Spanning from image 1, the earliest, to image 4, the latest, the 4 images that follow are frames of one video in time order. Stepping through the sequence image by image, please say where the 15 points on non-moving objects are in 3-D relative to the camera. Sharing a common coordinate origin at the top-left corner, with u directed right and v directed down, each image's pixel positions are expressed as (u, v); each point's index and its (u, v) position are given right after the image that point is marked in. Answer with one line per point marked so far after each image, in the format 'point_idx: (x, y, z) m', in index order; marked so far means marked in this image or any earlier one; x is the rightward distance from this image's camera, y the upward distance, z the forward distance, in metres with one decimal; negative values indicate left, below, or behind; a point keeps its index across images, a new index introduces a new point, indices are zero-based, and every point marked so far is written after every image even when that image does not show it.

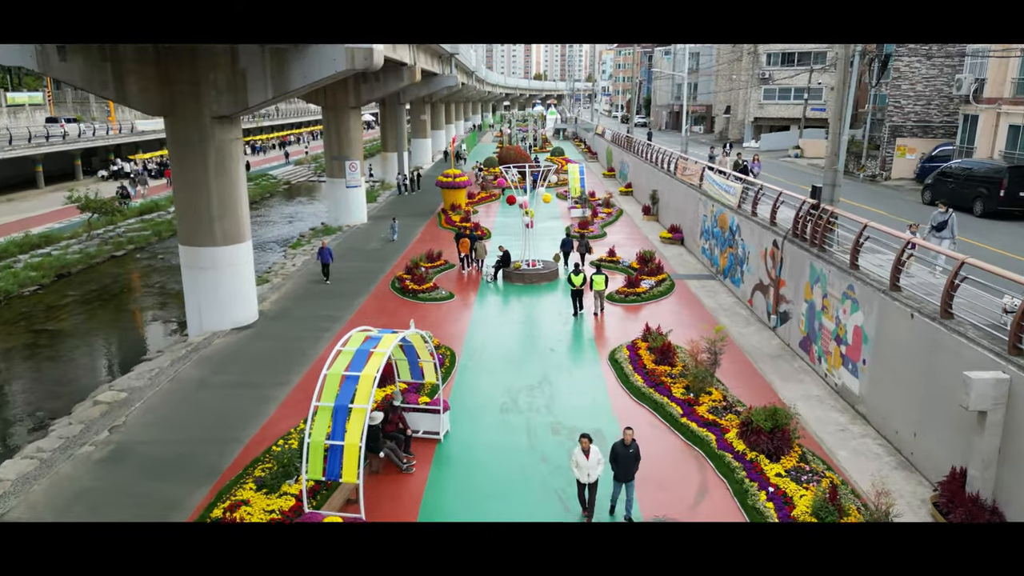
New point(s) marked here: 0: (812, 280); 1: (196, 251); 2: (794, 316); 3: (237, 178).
0: (+5.7, +0.2, +13.8) m
1: (-7.2, +0.8, +16.4) m
2: (+5.7, -0.6, +14.7) m
3: (-6.3, +2.5, +16.5) m
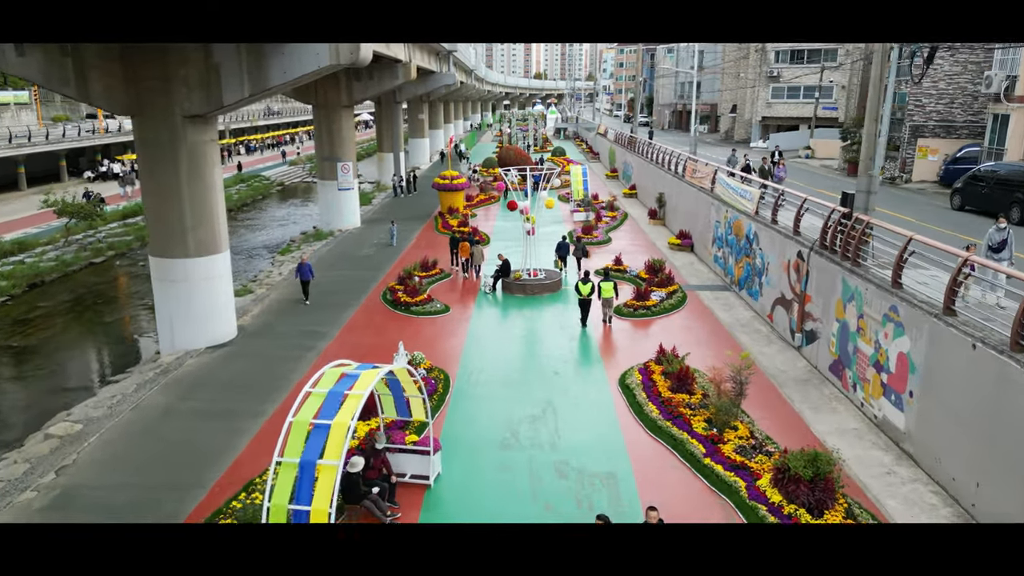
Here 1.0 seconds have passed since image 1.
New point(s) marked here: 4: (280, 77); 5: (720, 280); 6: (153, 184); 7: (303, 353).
0: (+5.7, -0.2, +12.4) m
1: (-7.2, +0.5, +15.0) m
2: (+5.7, -0.9, +13.3) m
3: (-6.3, +2.2, +15.1) m
4: (-4.9, +4.4, +15.1) m
5: (+5.7, +0.2, +19.9) m
6: (-7.2, +2.1, +14.7) m
7: (-4.4, -1.4, +15.3) m
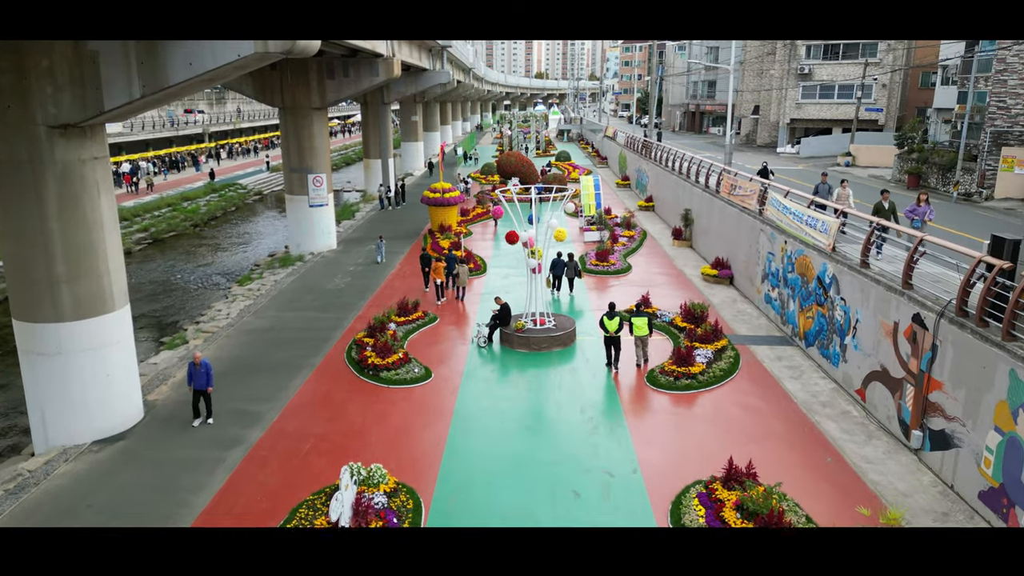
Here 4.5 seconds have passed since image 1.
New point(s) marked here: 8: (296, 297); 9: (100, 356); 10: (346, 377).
0: (+5.7, -1.3, +8.2) m
1: (-7.2, -0.6, +10.9) m
2: (+5.7, -2.0, +9.1) m
3: (-6.3, +1.1, +11.0) m
4: (-4.9, +3.3, +10.9) m
5: (+5.7, -0.9, +15.7) m
6: (-7.2, +1.0, +10.5) m
7: (-4.4, -2.5, +11.1) m
8: (-5.8, -0.3, +19.4) m
9: (-6.3, -1.0, +11.2) m
10: (-3.2, -1.7, +13.9) m
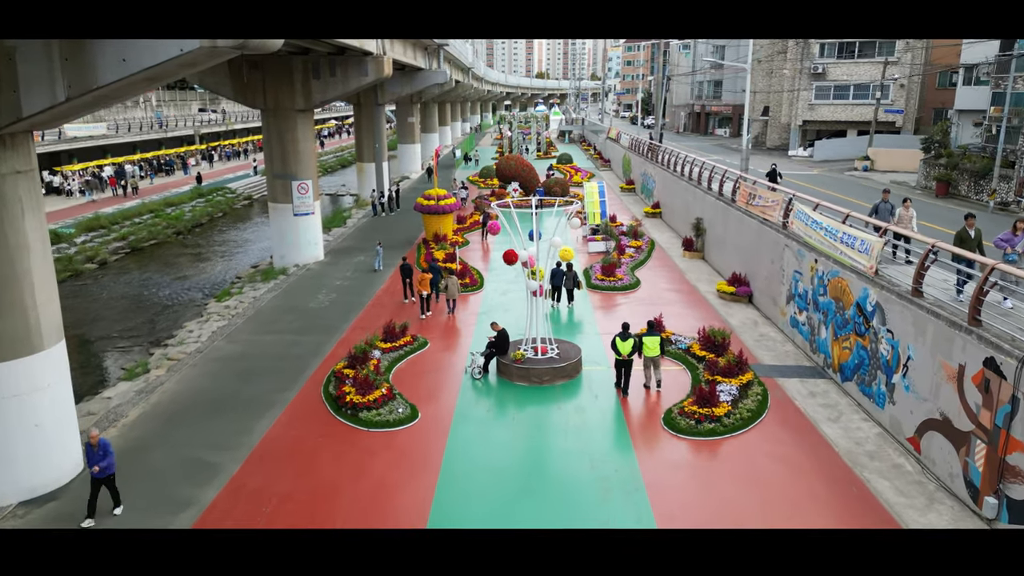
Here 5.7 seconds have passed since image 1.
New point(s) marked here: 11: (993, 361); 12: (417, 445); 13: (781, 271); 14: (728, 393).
0: (+5.7, -1.7, +6.5) m
1: (-7.2, -1.1, +9.2) m
2: (+5.7, -2.5, +7.5) m
3: (-6.3, +0.6, +9.3) m
4: (-4.9, +2.8, +9.3) m
5: (+5.7, -1.4, +14.0) m
6: (-7.3, +0.5, +8.8) m
7: (-4.4, -3.0, +9.4) m
8: (-5.8, -0.7, +17.7) m
9: (-6.4, -1.5, +9.6) m
10: (-3.2, -2.2, +12.3) m
11: (+5.7, -0.9, +8.6) m
12: (-1.5, -2.5, +11.4) m
13: (+5.8, +0.4, +15.7) m
14: (+3.6, -1.7, +12.3) m
